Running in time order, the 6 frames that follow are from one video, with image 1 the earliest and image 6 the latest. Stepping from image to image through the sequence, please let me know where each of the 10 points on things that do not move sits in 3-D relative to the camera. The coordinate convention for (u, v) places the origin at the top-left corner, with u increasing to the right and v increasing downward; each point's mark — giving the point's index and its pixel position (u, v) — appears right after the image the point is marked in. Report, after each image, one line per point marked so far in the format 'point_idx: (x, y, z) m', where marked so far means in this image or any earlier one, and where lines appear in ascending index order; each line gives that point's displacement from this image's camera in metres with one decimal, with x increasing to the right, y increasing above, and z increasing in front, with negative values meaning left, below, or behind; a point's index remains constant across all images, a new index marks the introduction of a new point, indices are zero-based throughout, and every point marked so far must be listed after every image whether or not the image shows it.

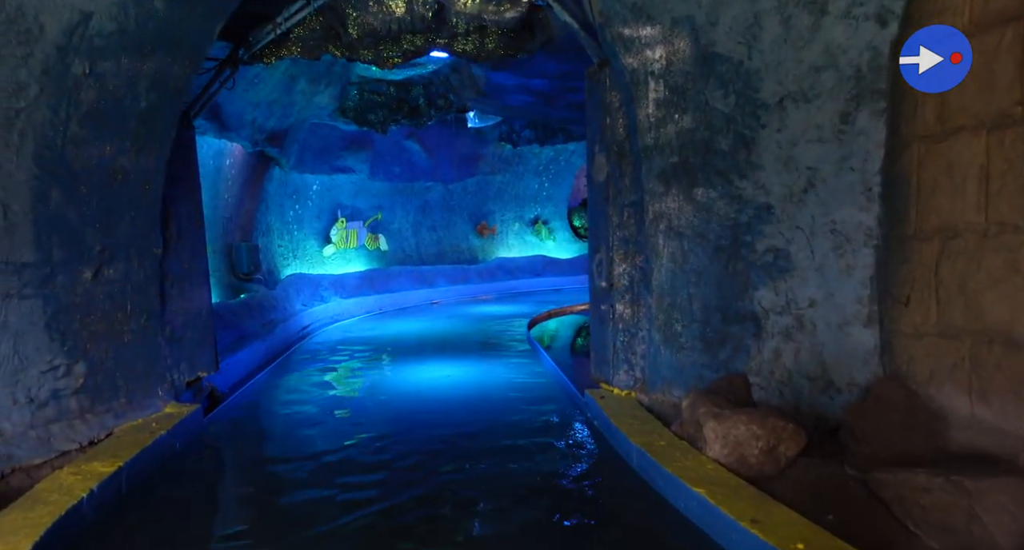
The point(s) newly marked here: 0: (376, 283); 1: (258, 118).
0: (-2.5, -0.2, +12.8) m
1: (-2.7, +1.7, +7.3) m
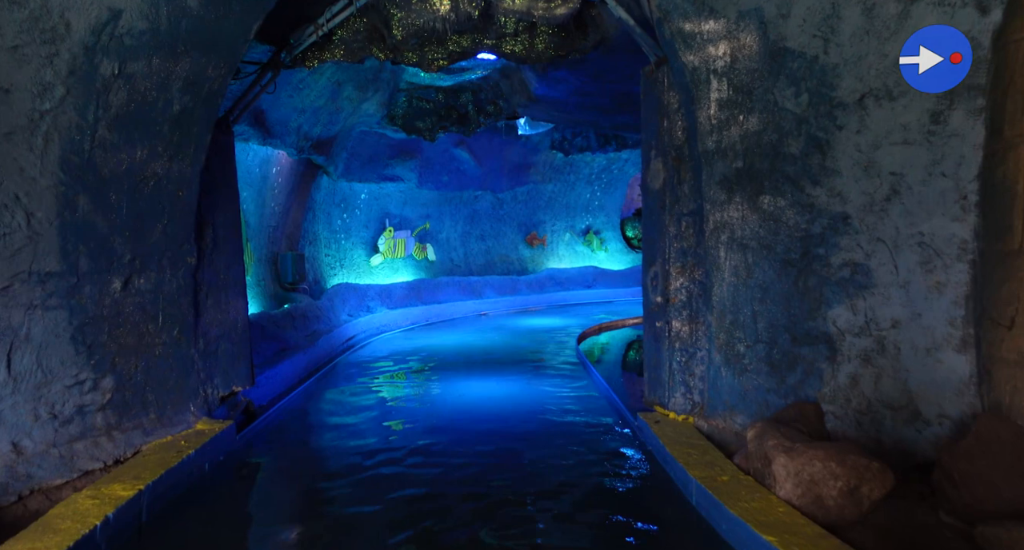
0: (-1.7, -0.3, +12.6) m
1: (-2.2, +1.6, +7.2) m
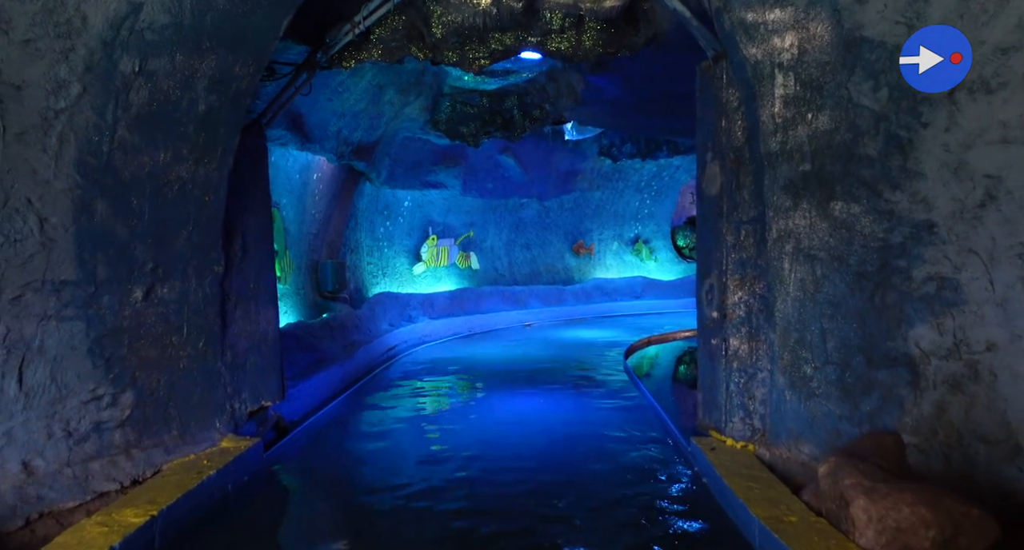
0: (-0.9, -0.5, +12.4) m
1: (-1.8, +1.5, +7.0) m
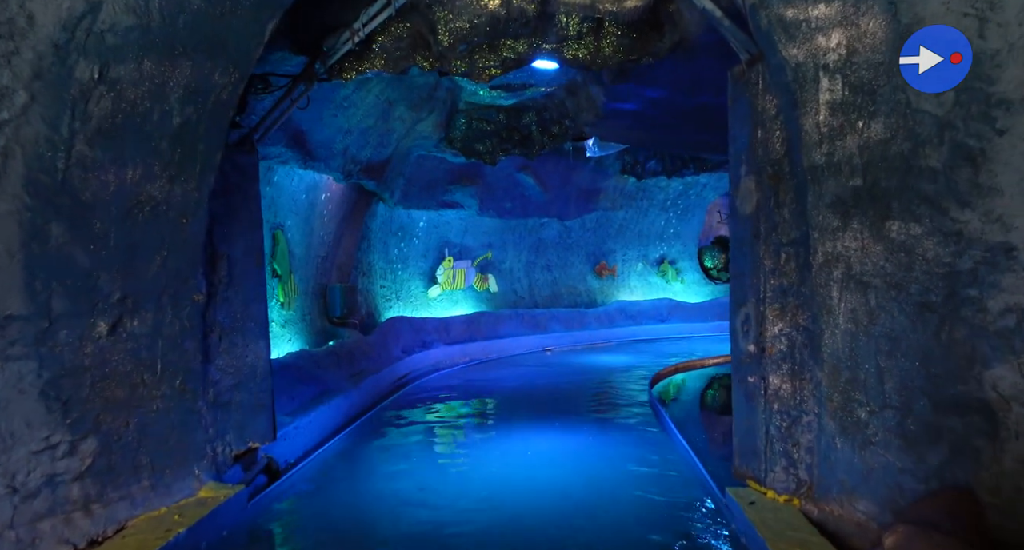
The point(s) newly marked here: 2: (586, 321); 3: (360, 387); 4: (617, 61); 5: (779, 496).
0: (-0.5, -0.9, +12.0) m
1: (-1.6, +1.3, +6.7) m
2: (+1.5, -1.0, +13.9) m
3: (-1.6, -1.1, +7.0) m
4: (+0.7, +1.5, +4.7) m
5: (+1.5, -1.3, +3.9) m
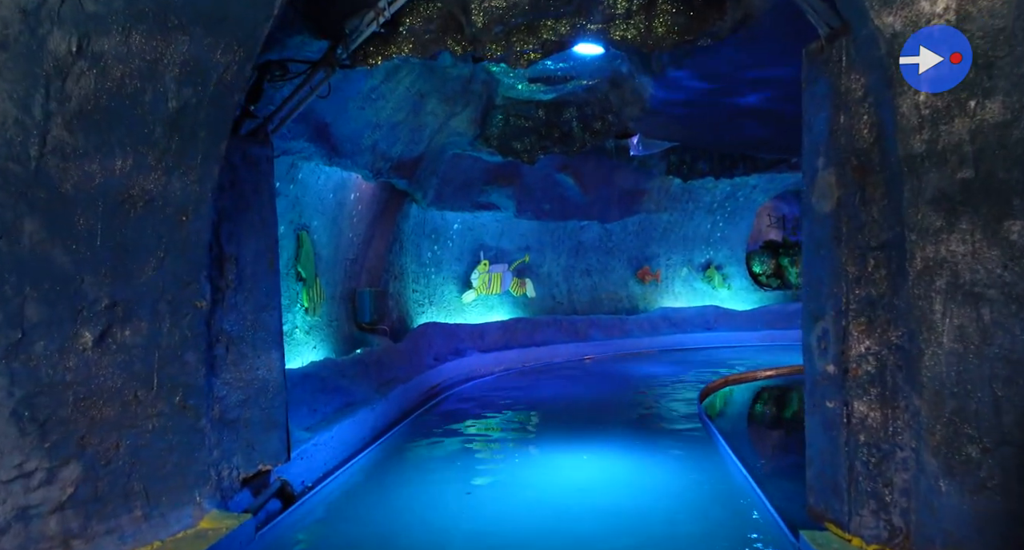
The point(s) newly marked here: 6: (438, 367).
0: (+0.1, -1.0, +11.5) m
1: (-1.2, +1.2, +6.3) m
2: (+2.3, -1.1, +13.4) m
3: (-1.2, -1.2, +6.5) m
4: (+1.0, +1.4, +4.2) m
5: (+1.7, -1.3, +3.3) m
6: (-1.0, -1.2, +8.7) m
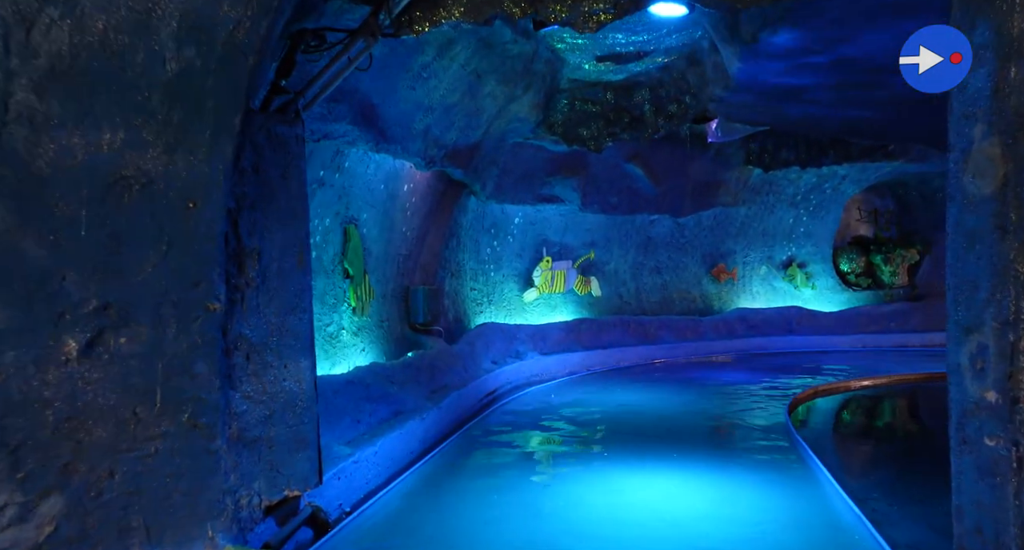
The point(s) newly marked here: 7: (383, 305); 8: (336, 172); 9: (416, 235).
0: (+1.2, -0.9, +10.8) m
1: (-0.7, +1.3, +5.8) m
2: (+3.5, -1.0, +12.5) m
3: (-0.6, -1.2, +6.0) m
4: (+1.3, +1.4, +3.4) m
5: (+2.0, -1.3, +2.5) m
6: (-0.2, -1.1, +8.1) m
7: (-1.4, -0.3, +7.5) m
8: (-1.6, +0.9, +6.2) m
9: (-1.2, +0.5, +8.2) m
